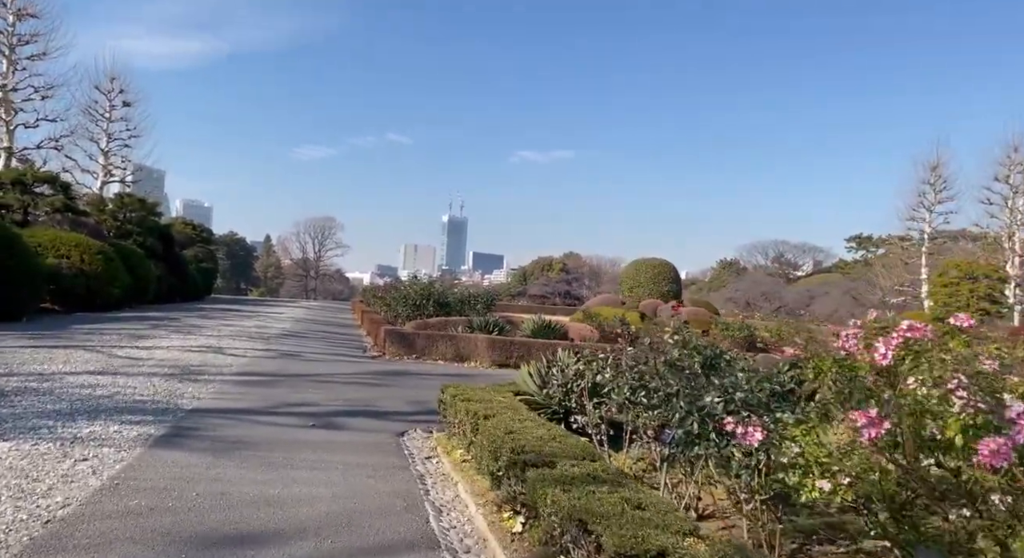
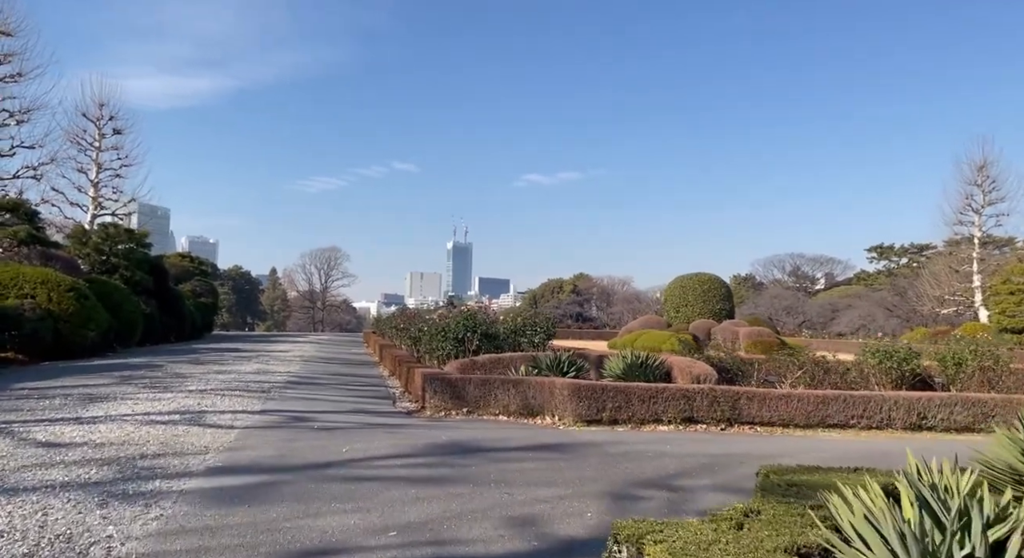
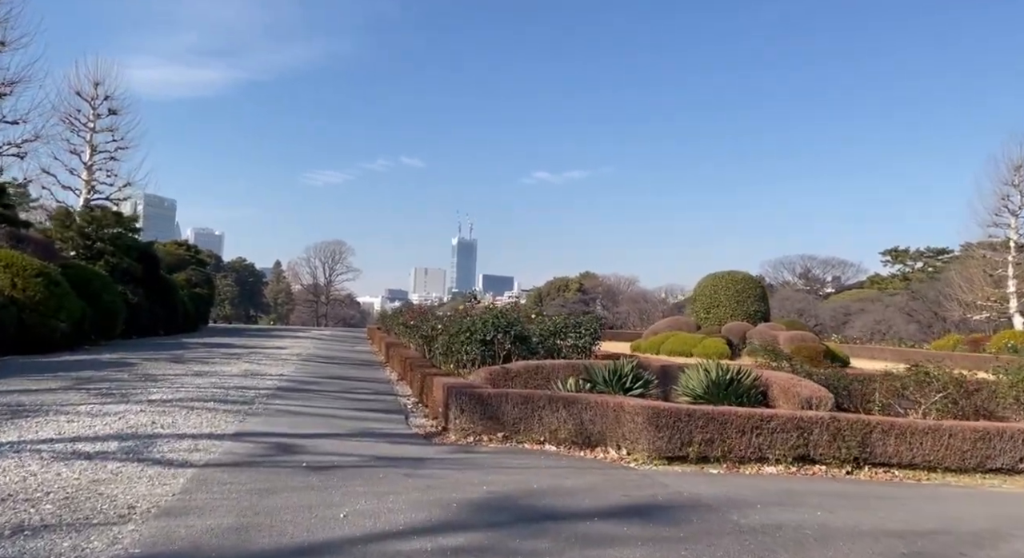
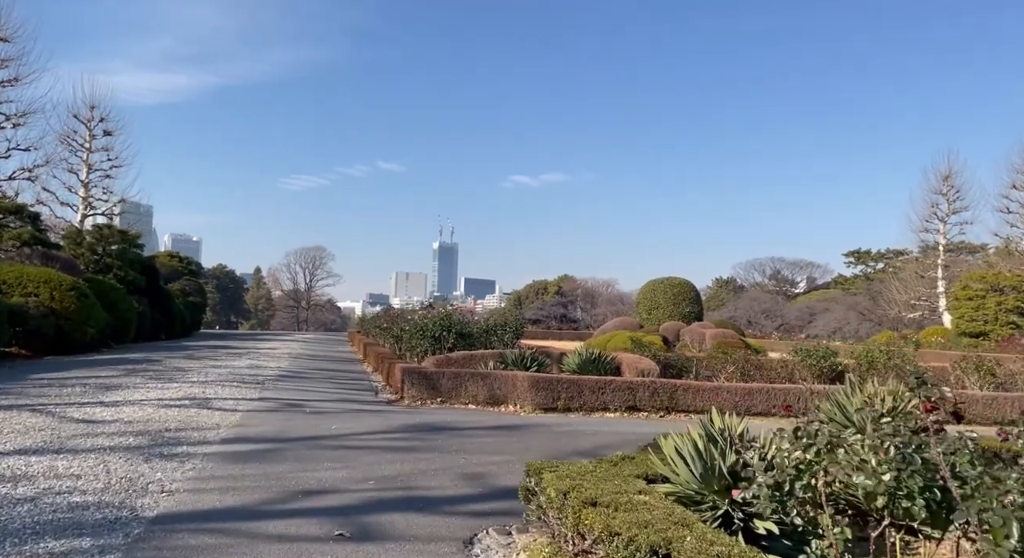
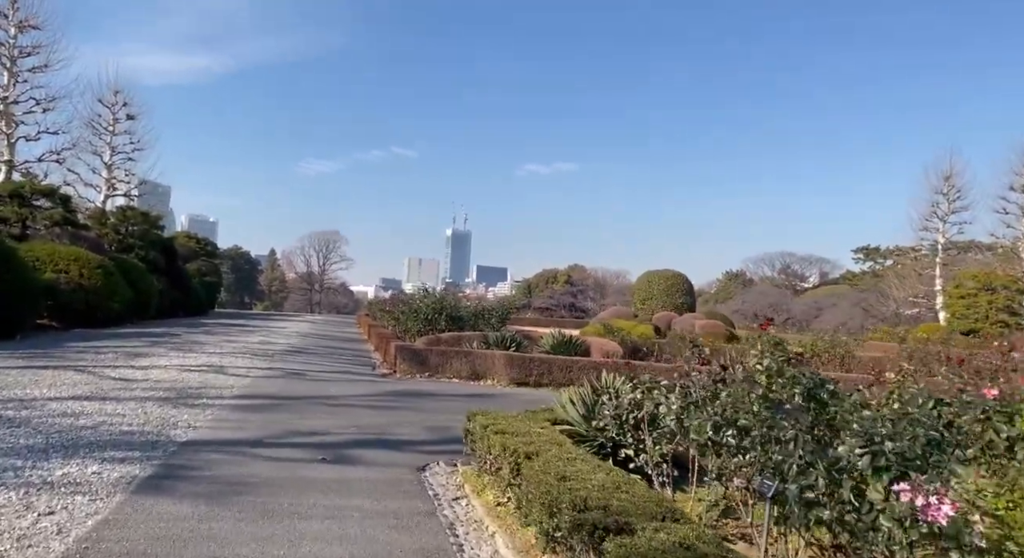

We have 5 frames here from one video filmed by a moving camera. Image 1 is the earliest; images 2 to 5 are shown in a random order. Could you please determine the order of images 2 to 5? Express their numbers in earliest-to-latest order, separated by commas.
5, 4, 2, 3
